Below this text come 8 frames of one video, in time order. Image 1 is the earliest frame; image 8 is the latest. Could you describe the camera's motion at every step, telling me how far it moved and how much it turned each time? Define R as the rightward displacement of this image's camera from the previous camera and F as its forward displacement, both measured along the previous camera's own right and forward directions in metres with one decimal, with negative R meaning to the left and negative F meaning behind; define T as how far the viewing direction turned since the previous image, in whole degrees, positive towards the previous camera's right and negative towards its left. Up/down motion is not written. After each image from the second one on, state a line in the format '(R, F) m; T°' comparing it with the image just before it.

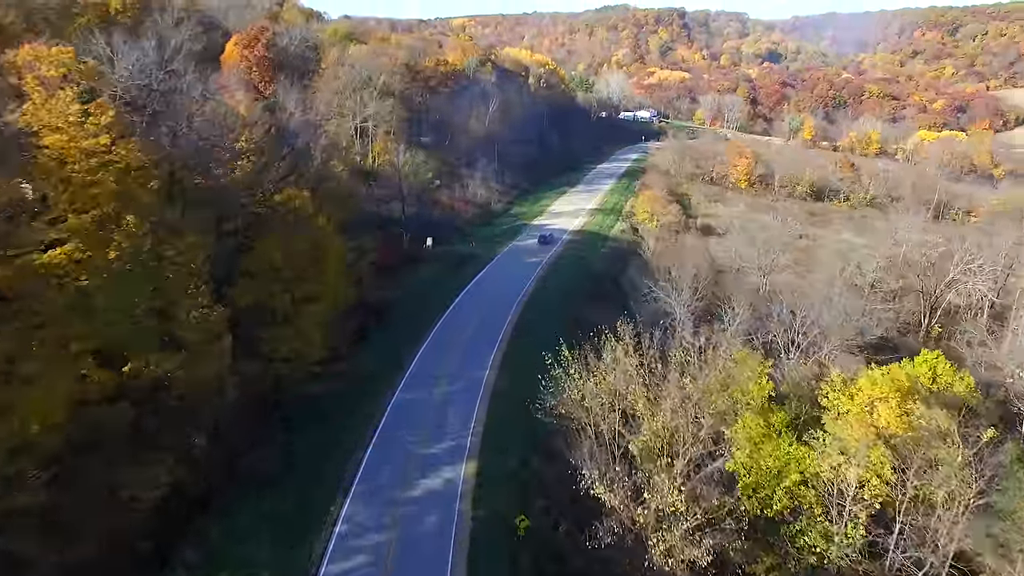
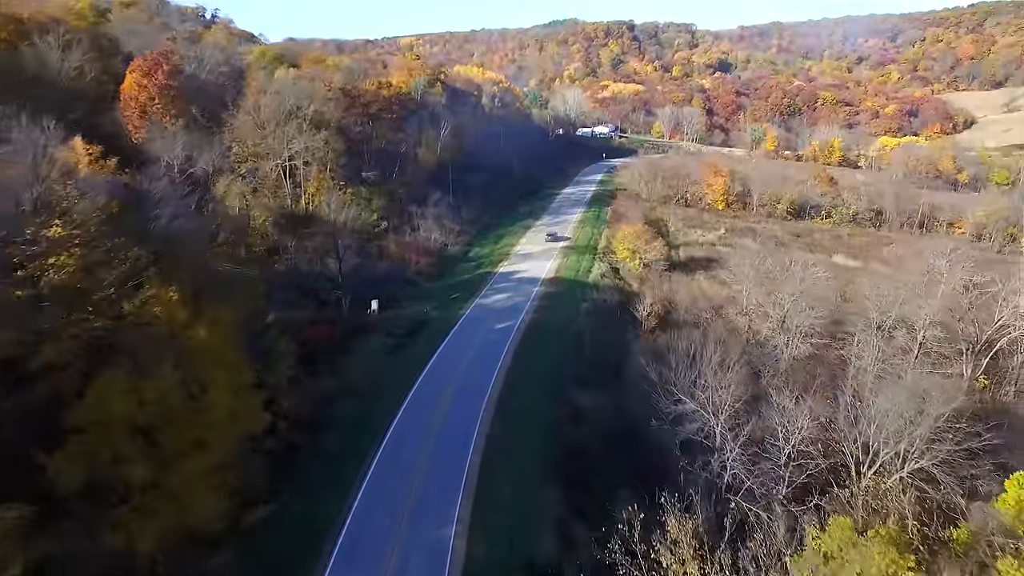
(-0.1, +5.4) m; +3°
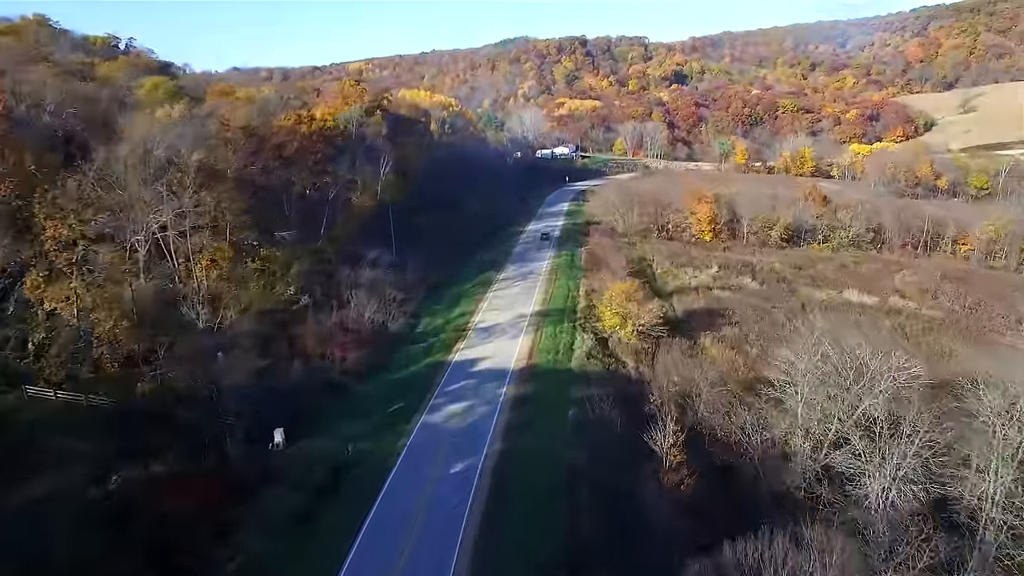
(+0.4, +7.2) m; +3°
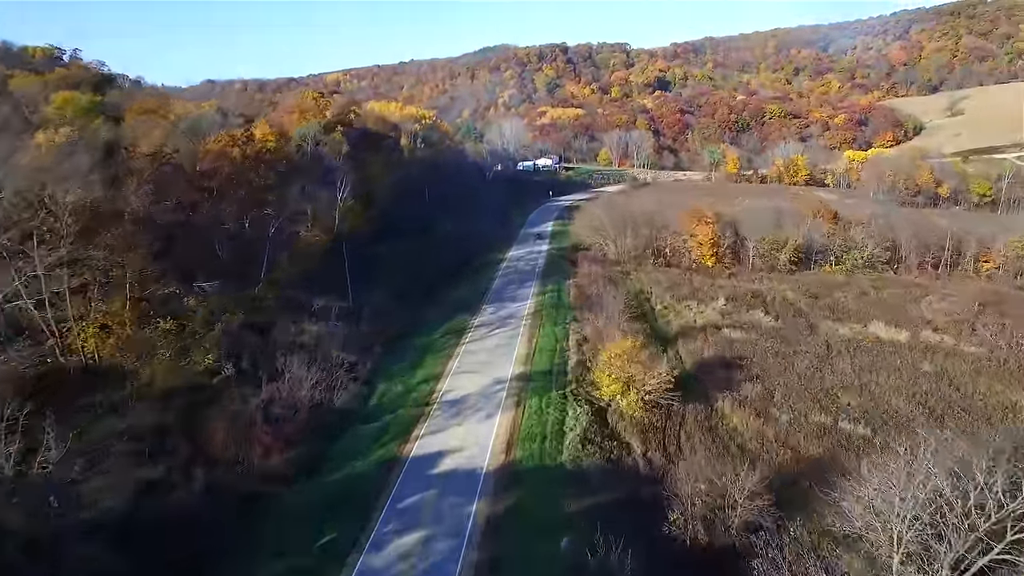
(+0.4, +5.2) m; +1°
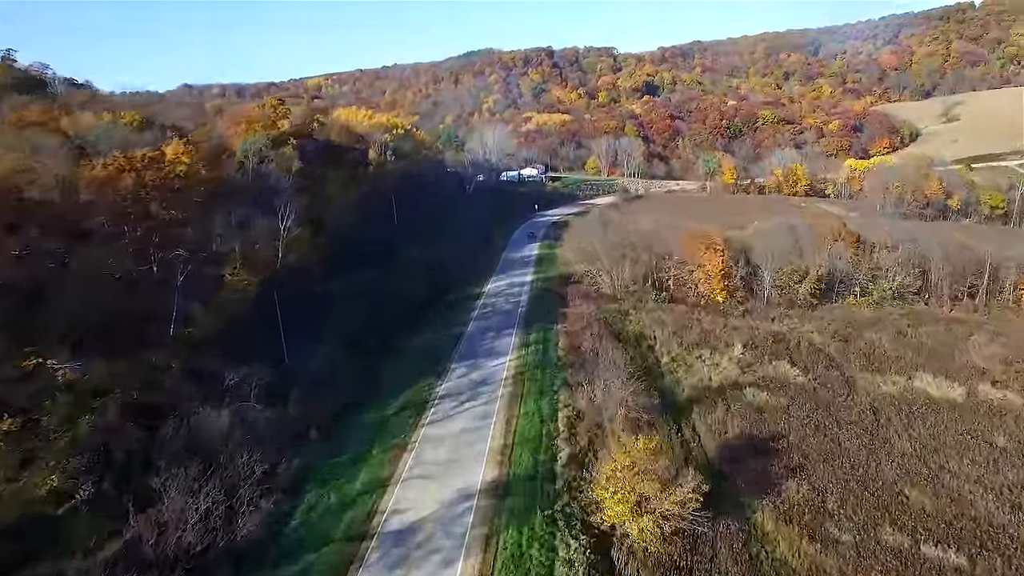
(+0.5, +5.8) m; +1°
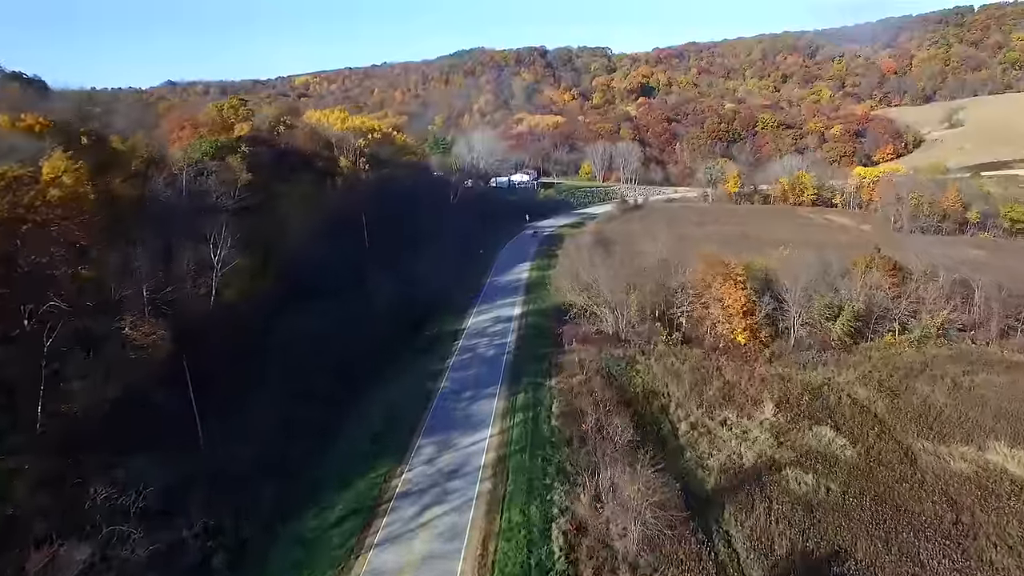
(+0.3, +5.4) m; +1°
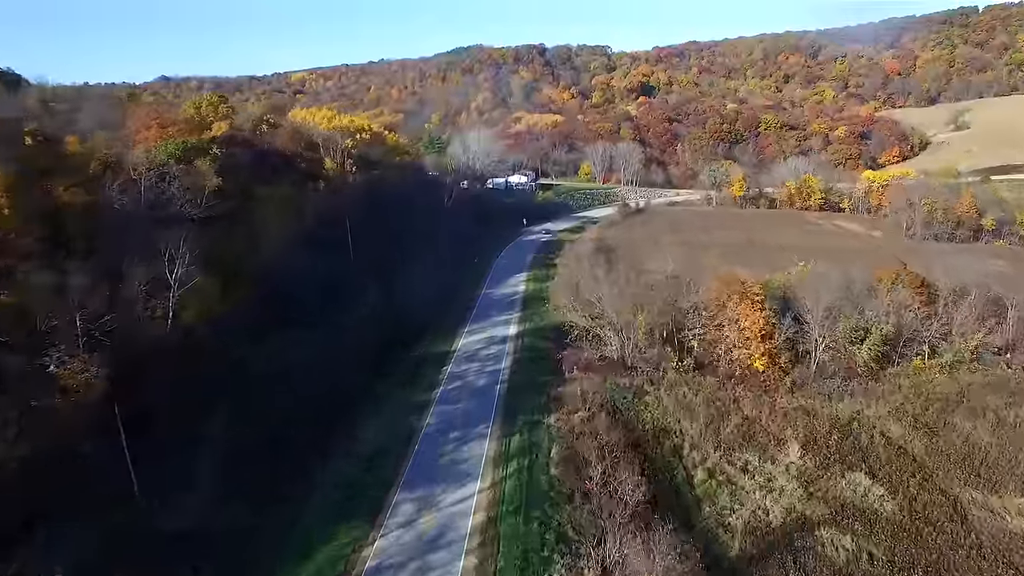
(+0.1, +2.8) m; 0°
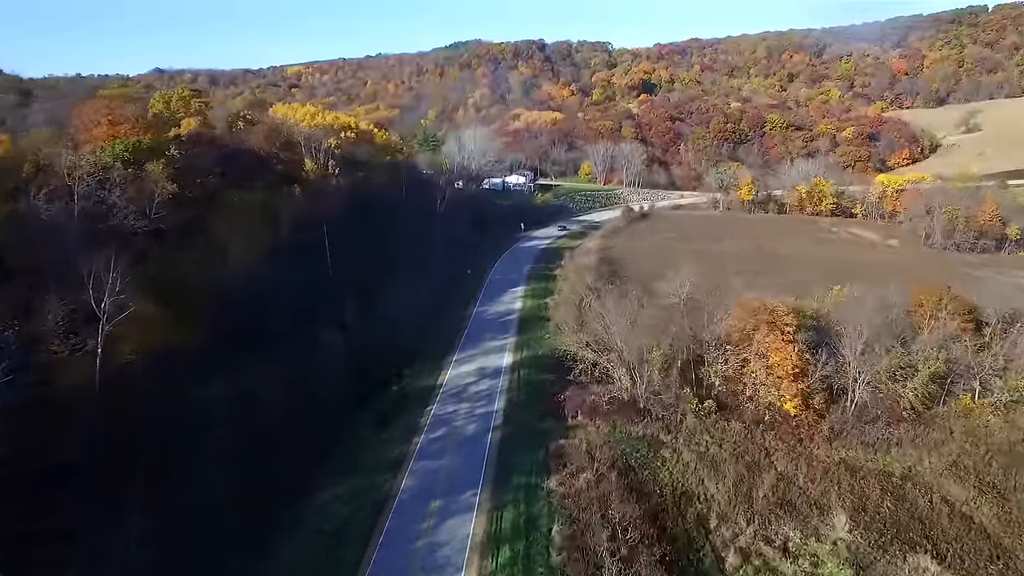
(+0.1, +3.7) m; 0°
